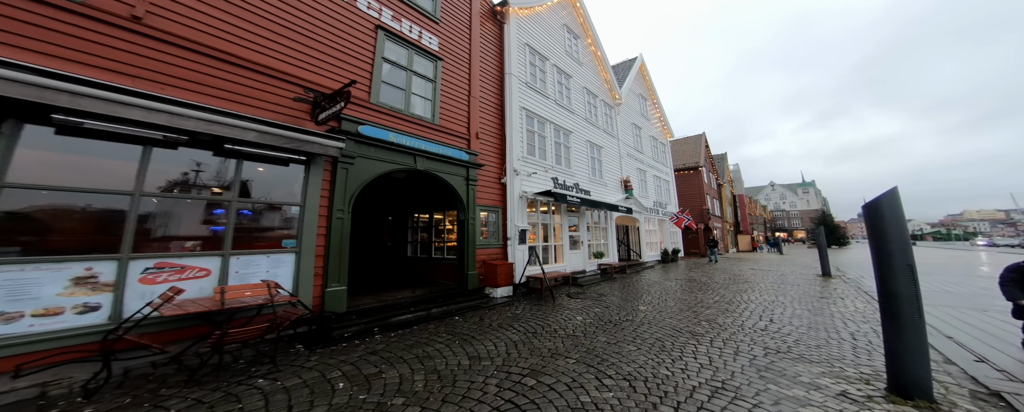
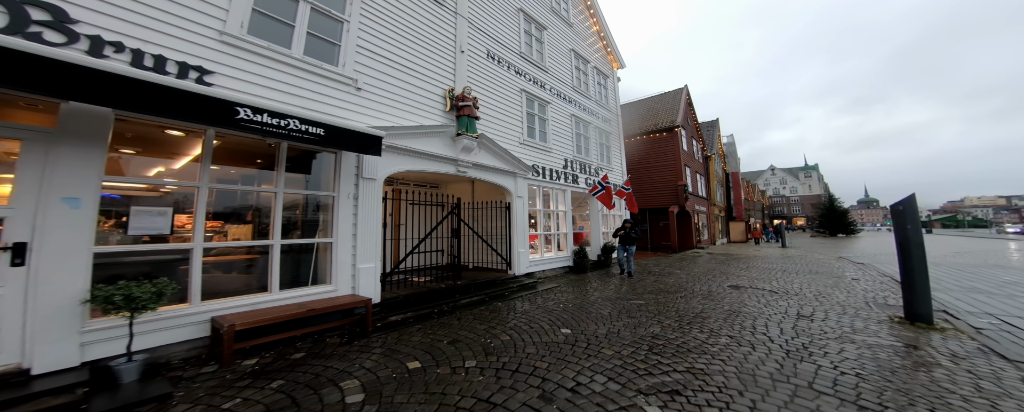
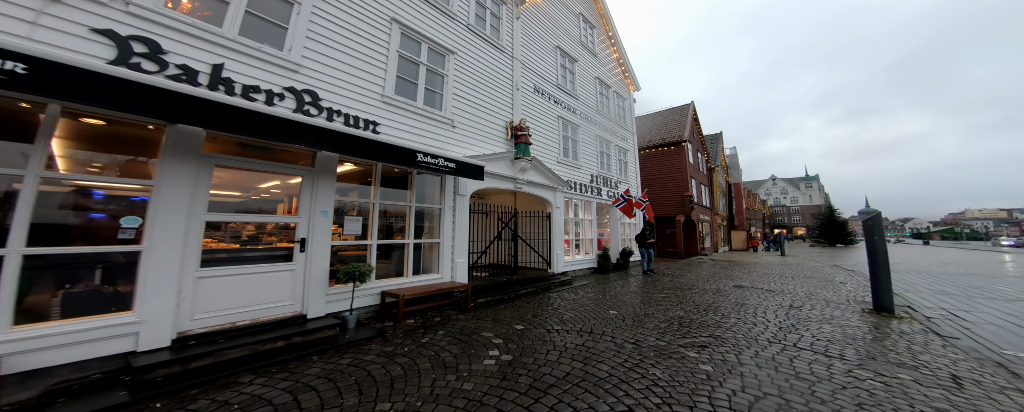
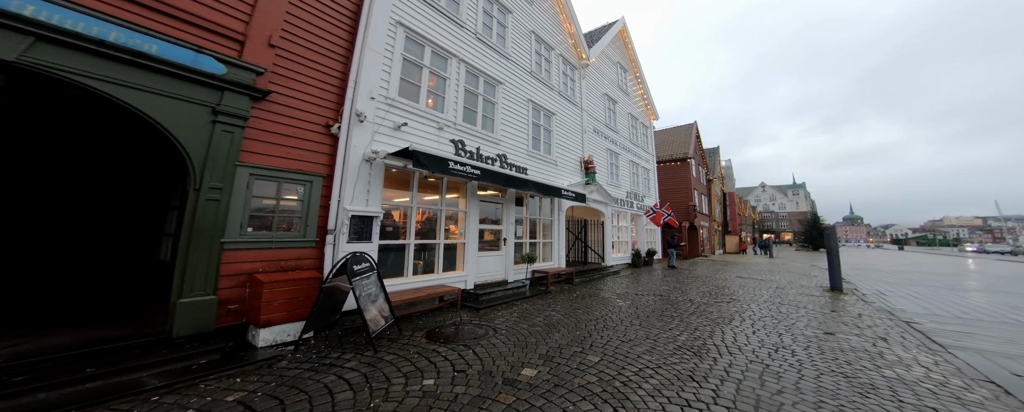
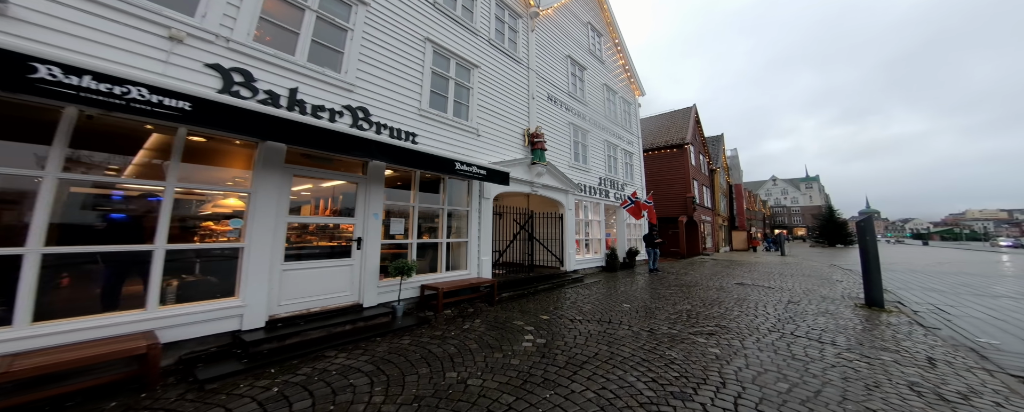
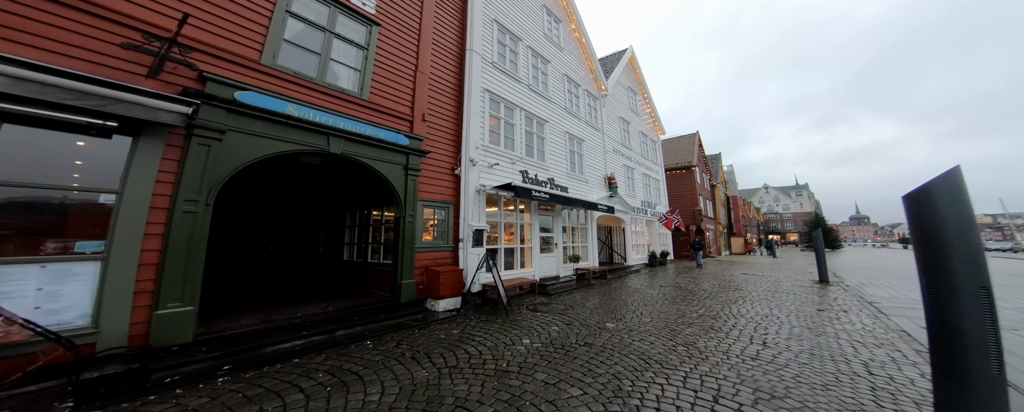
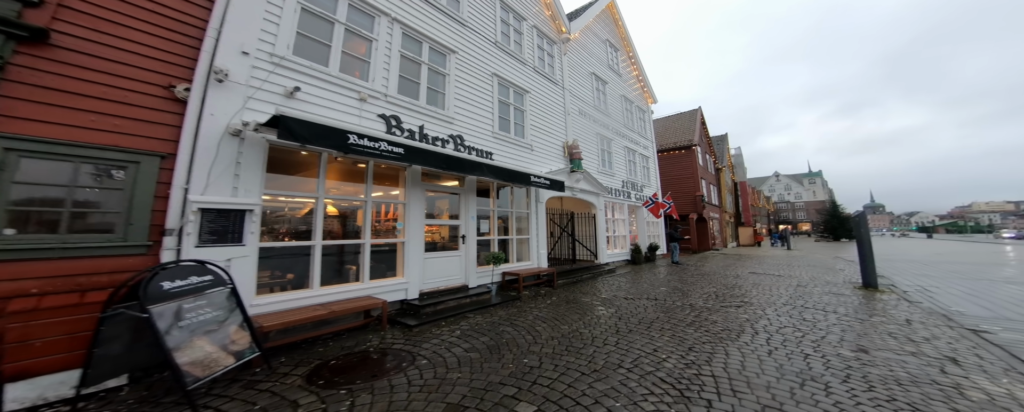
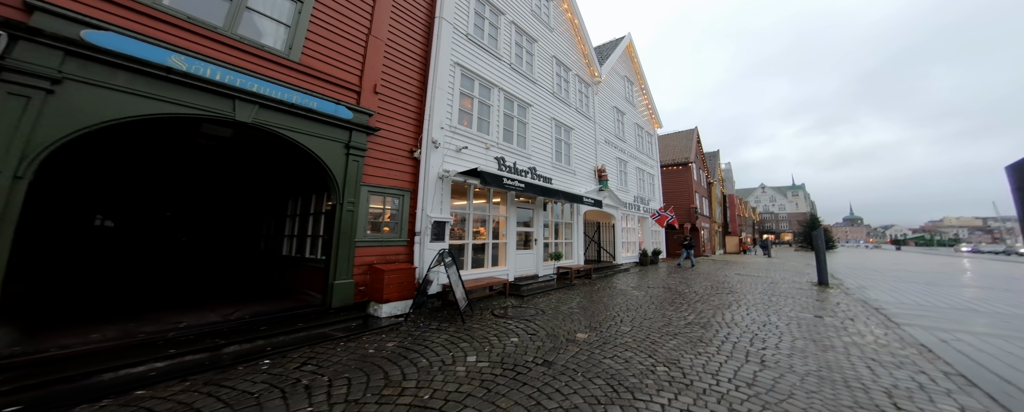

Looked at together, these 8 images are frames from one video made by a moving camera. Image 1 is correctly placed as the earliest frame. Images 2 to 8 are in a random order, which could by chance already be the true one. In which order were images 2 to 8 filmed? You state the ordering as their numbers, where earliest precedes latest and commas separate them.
6, 8, 4, 7, 5, 3, 2
